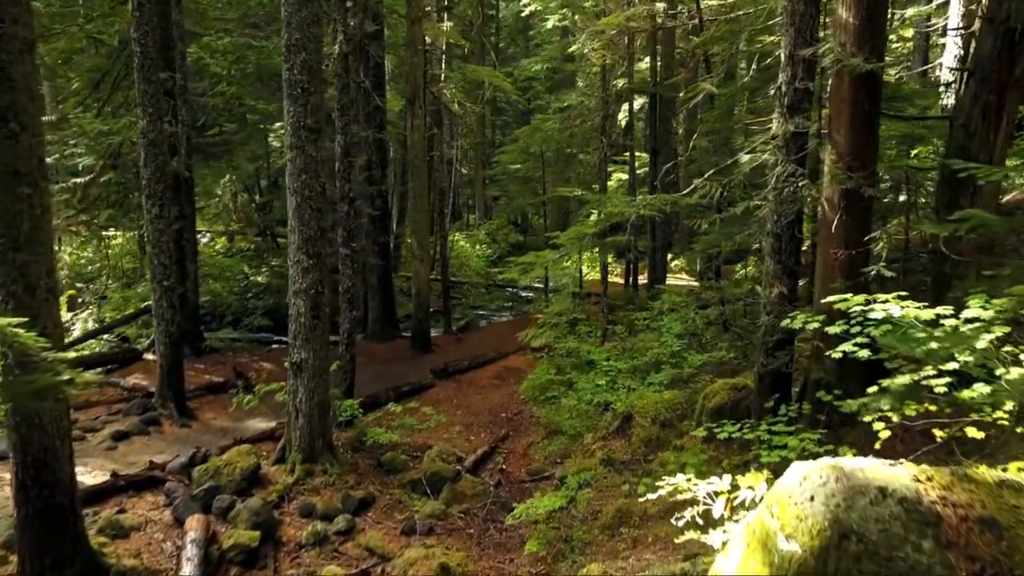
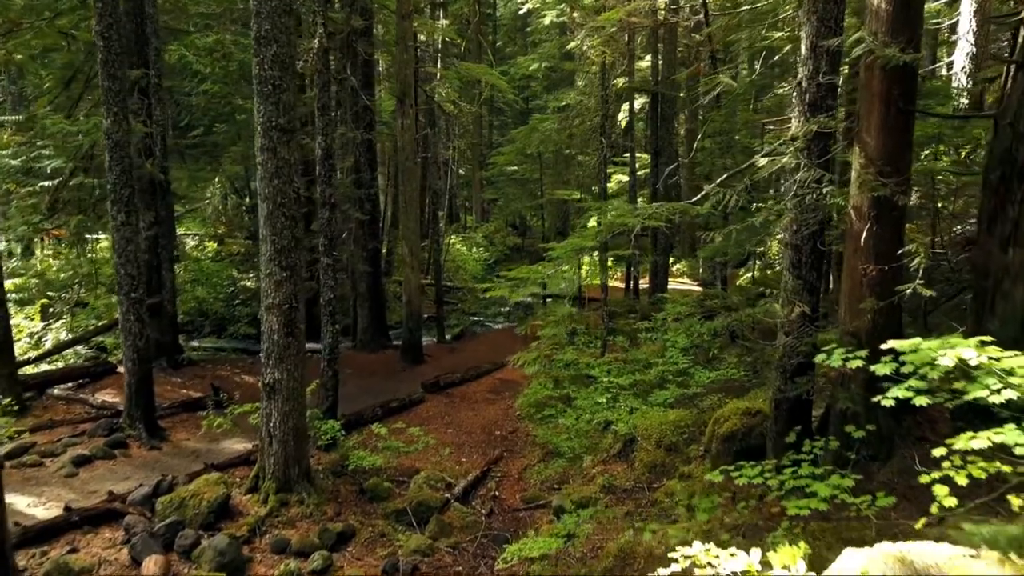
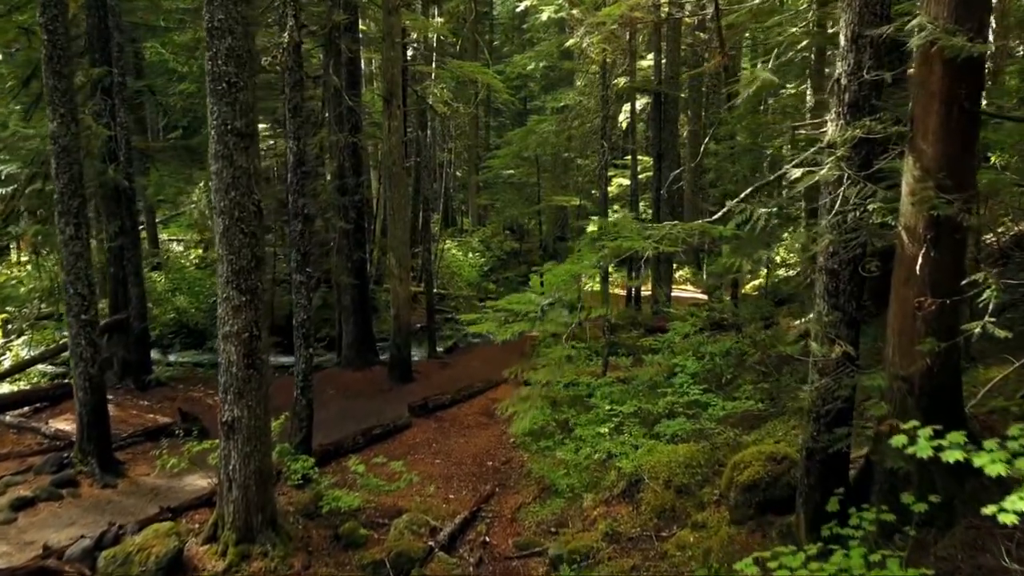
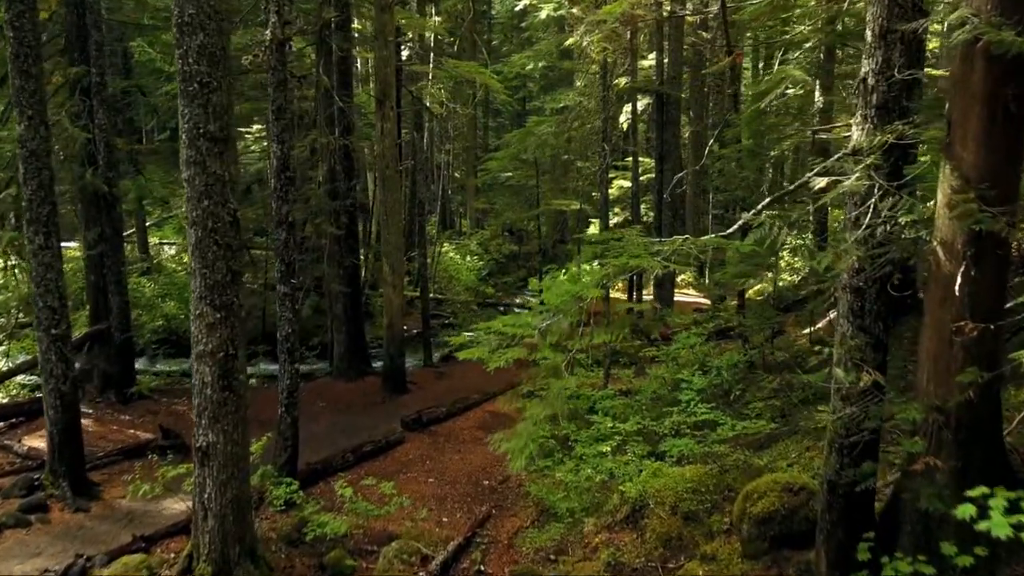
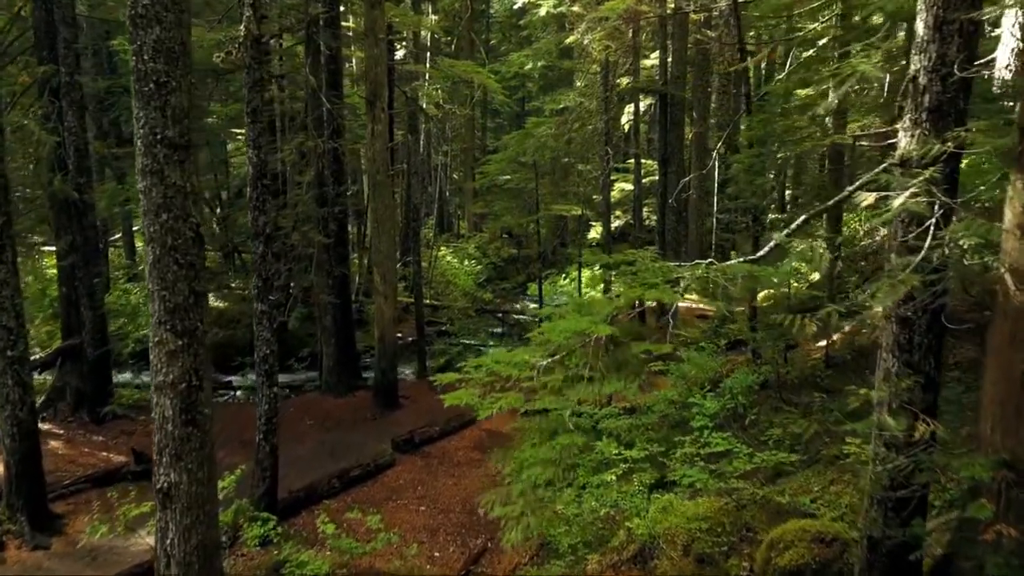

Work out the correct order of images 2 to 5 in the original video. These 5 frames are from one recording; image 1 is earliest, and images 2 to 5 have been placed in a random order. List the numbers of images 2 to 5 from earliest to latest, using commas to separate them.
2, 3, 4, 5
